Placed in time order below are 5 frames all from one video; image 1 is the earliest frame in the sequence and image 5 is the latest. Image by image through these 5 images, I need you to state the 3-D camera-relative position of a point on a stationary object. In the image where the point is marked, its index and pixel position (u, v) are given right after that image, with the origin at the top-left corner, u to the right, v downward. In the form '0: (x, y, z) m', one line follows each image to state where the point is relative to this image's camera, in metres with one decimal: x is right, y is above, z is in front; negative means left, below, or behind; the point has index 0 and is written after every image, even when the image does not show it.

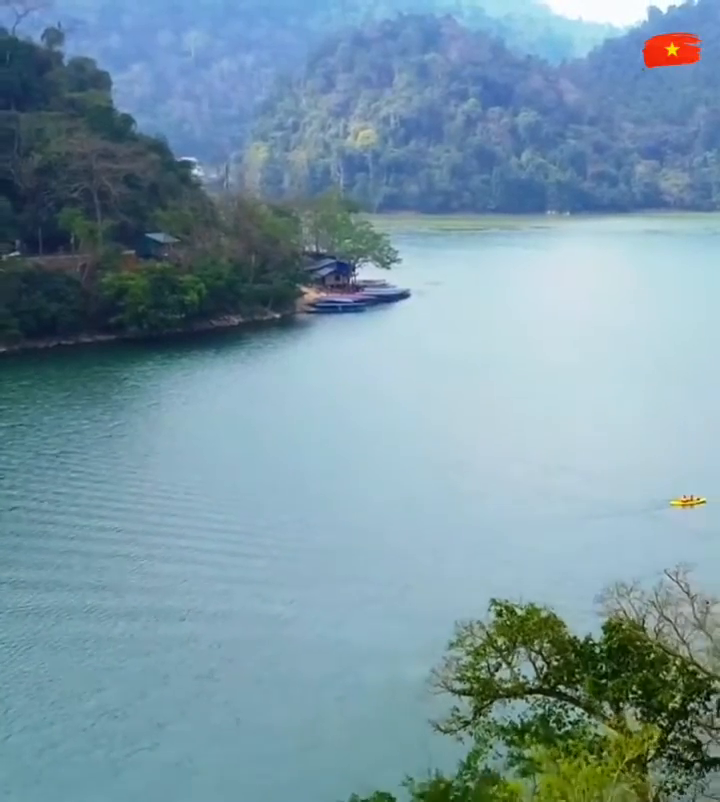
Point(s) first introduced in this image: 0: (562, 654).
0: (+1.2, -1.4, +7.7) m
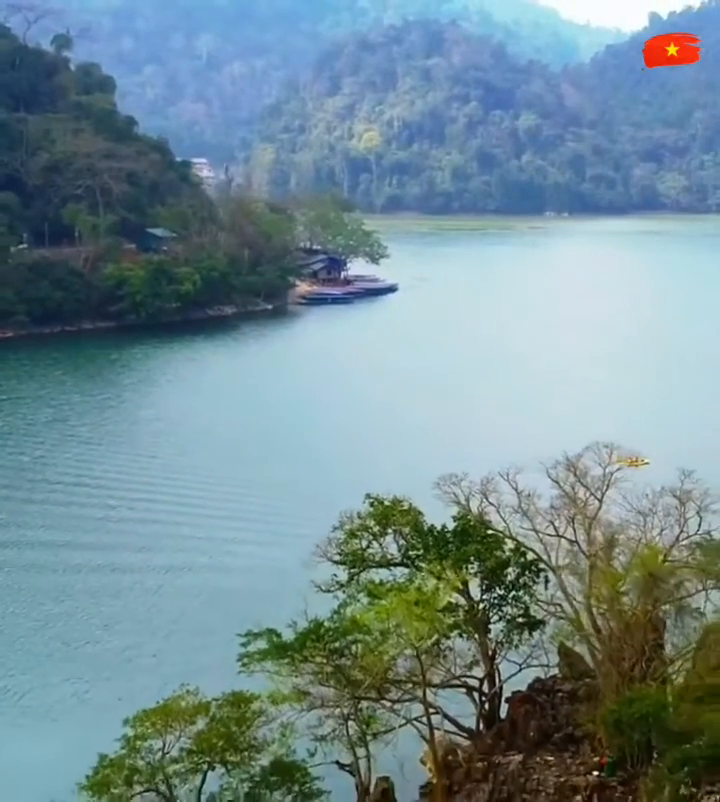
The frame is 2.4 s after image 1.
0: (+0.4, -1.0, +10.0) m
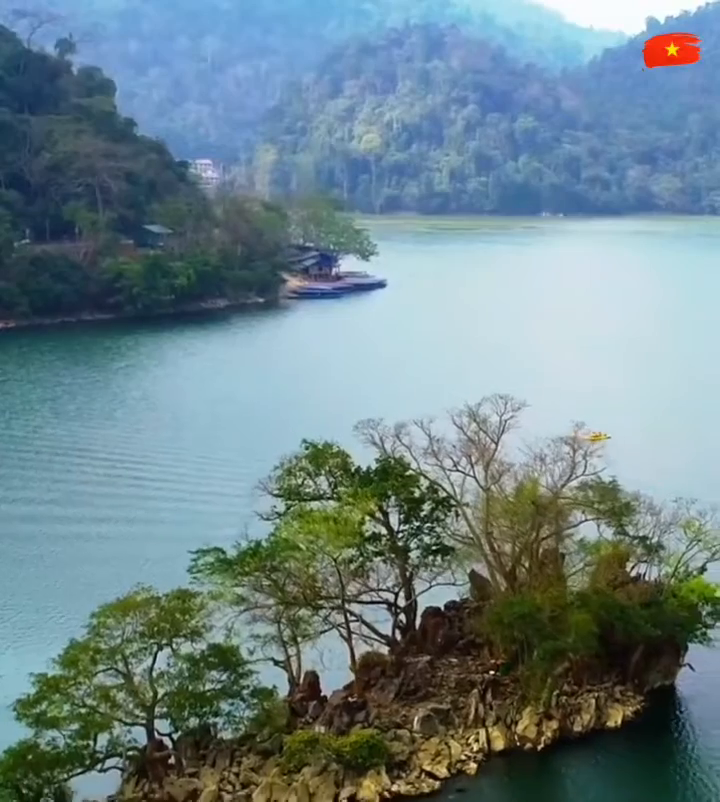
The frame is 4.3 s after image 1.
0: (-0.1, -0.6, +11.9) m
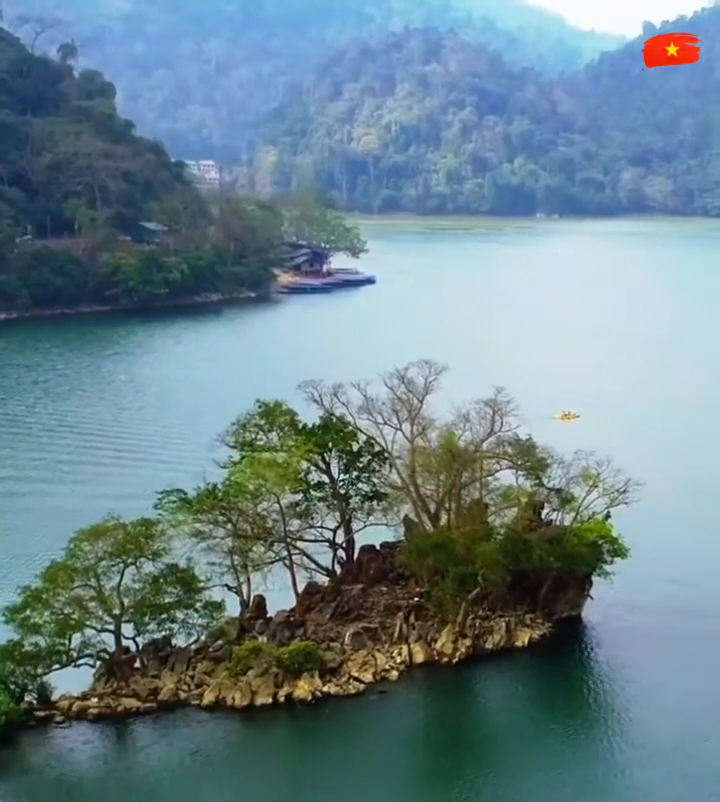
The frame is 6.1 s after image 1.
0: (-0.7, -0.3, +13.7) m
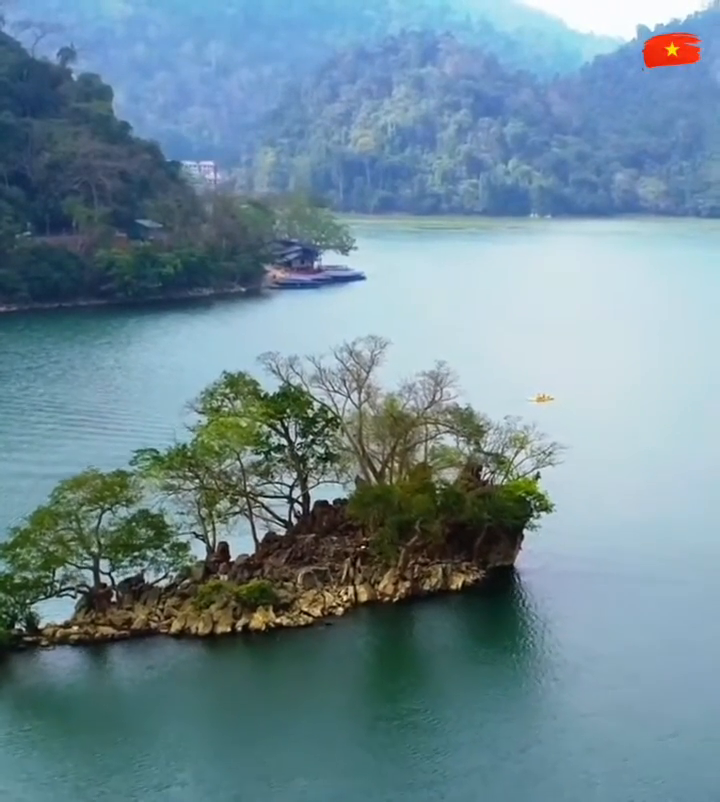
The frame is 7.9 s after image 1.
0: (-1.2, 0.0, +15.4) m
